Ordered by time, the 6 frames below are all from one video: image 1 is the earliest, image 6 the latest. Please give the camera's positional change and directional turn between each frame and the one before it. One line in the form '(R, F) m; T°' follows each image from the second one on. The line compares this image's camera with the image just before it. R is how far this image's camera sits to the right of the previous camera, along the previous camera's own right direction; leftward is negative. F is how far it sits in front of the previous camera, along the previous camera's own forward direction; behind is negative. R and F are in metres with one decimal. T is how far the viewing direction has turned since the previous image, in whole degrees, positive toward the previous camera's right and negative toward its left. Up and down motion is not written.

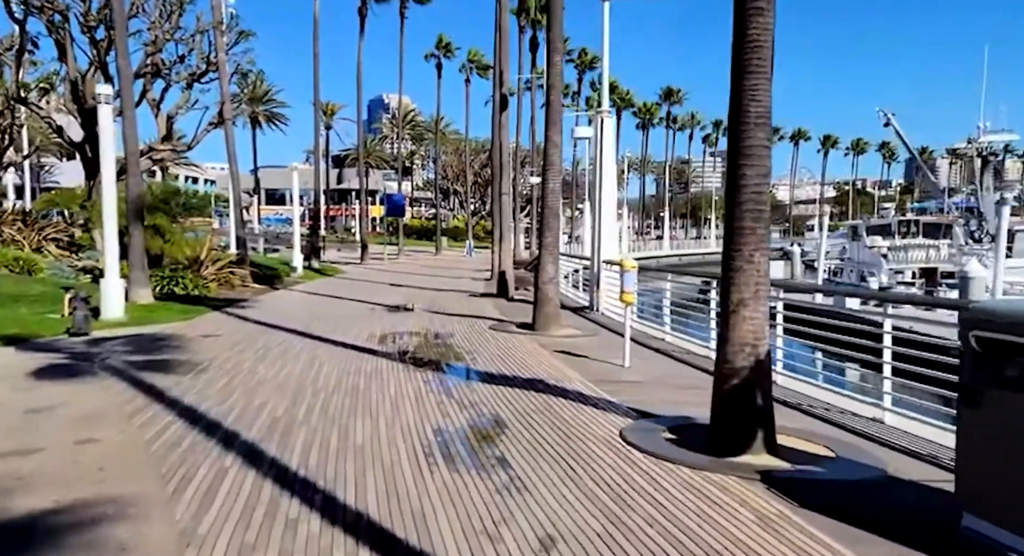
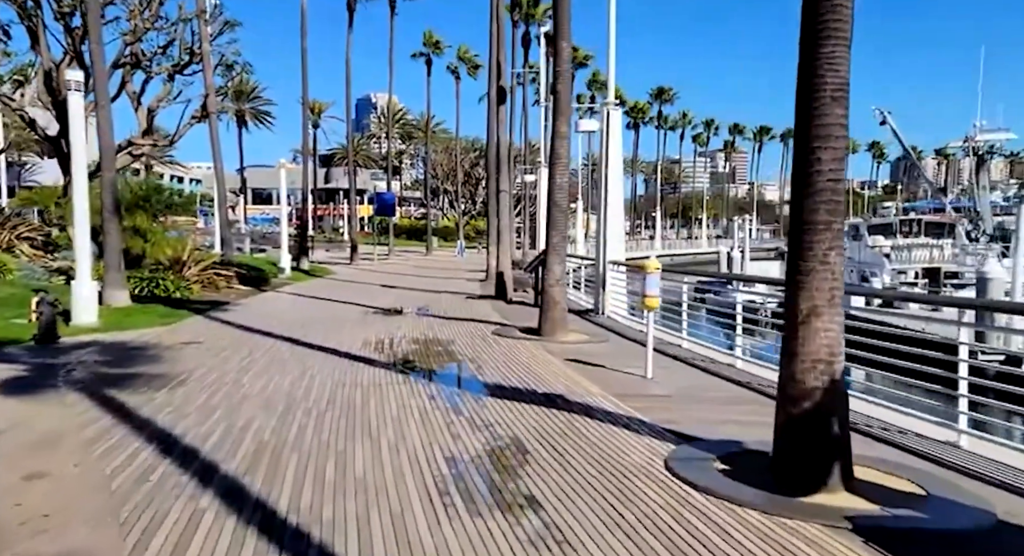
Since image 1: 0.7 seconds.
(-0.3, +0.9) m; +1°
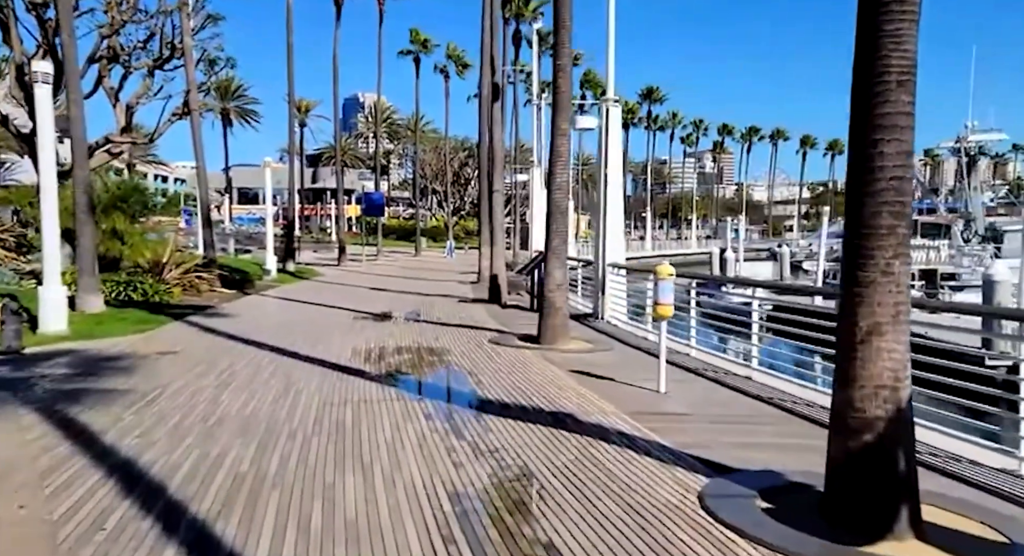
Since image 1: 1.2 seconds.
(-0.2, +0.7) m; +1°
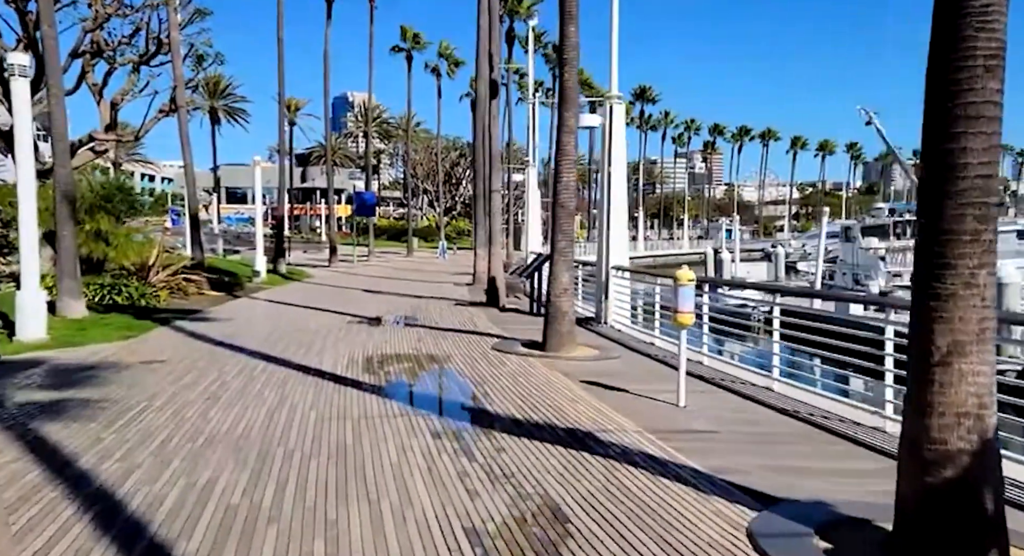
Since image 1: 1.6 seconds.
(-0.2, +0.5) m; +1°
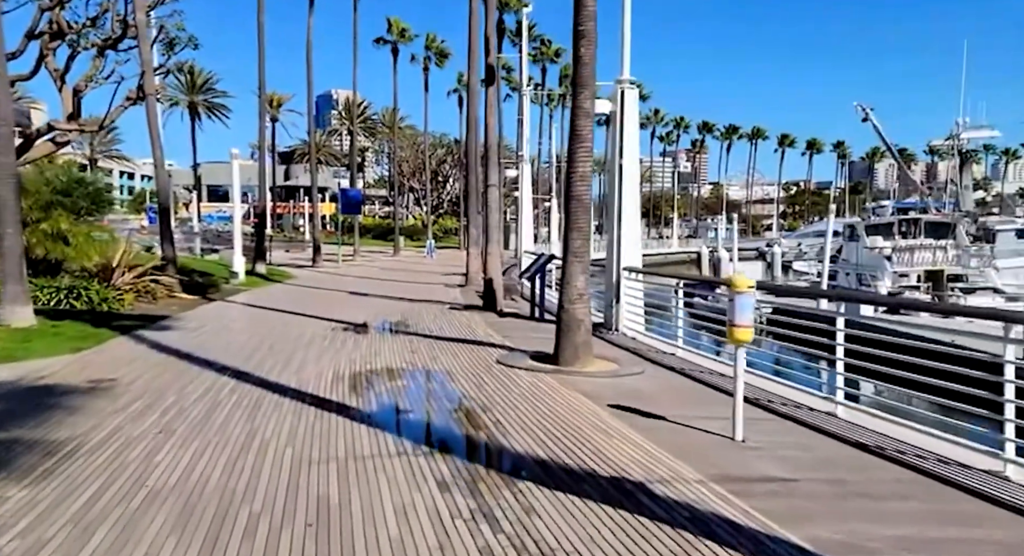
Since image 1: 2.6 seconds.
(-0.3, +1.5) m; +1°
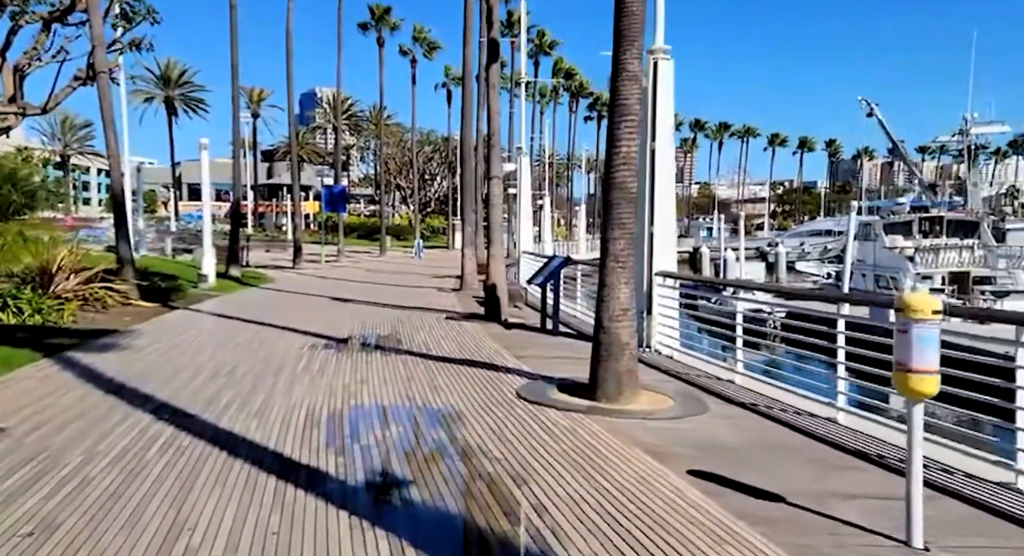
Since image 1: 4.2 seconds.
(-0.4, +2.3) m; +1°
